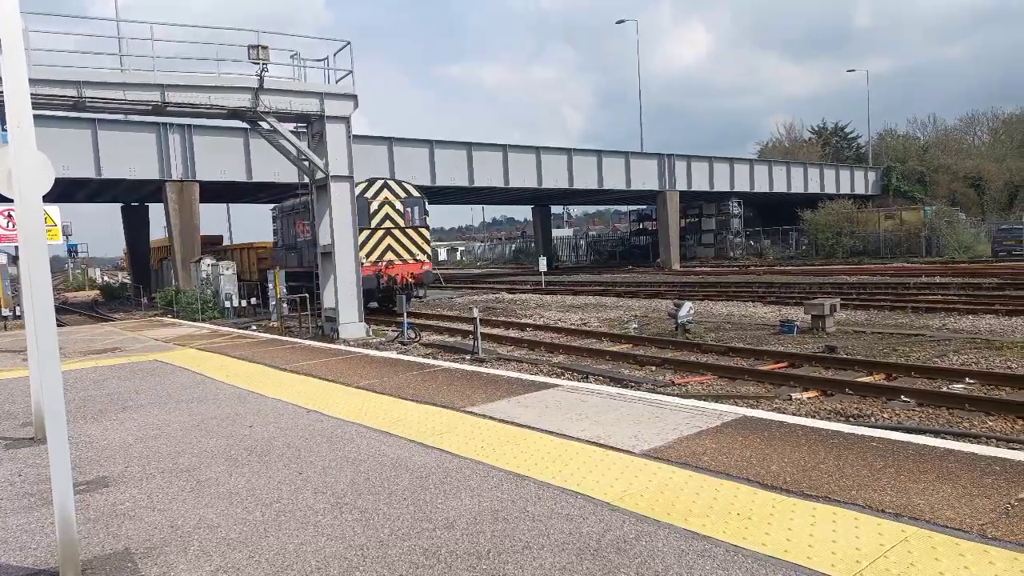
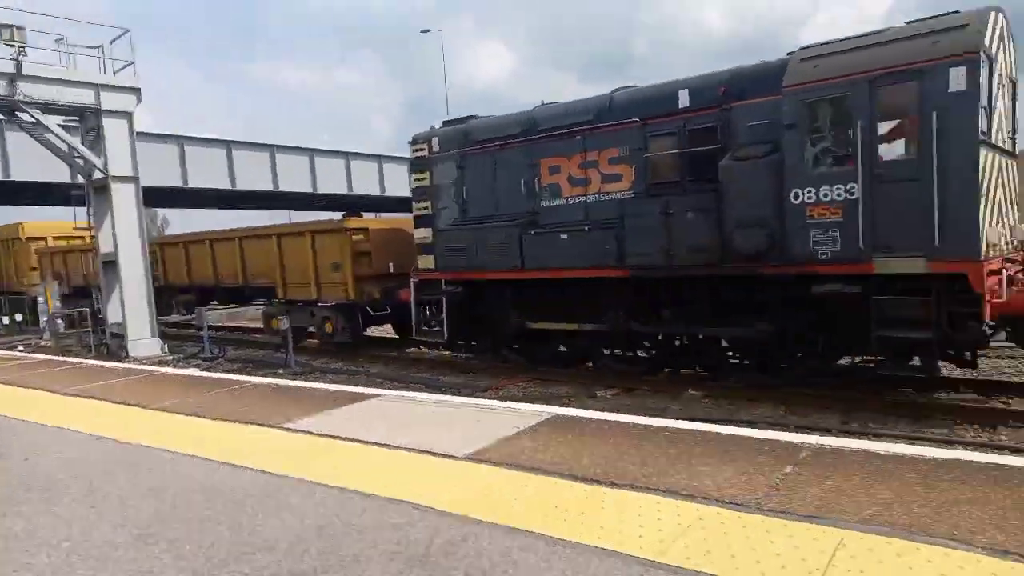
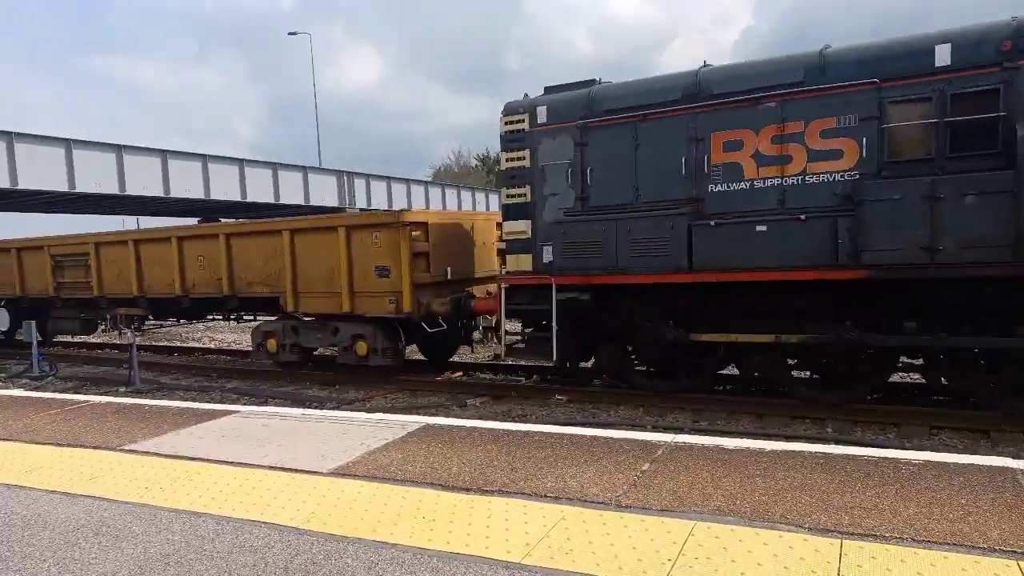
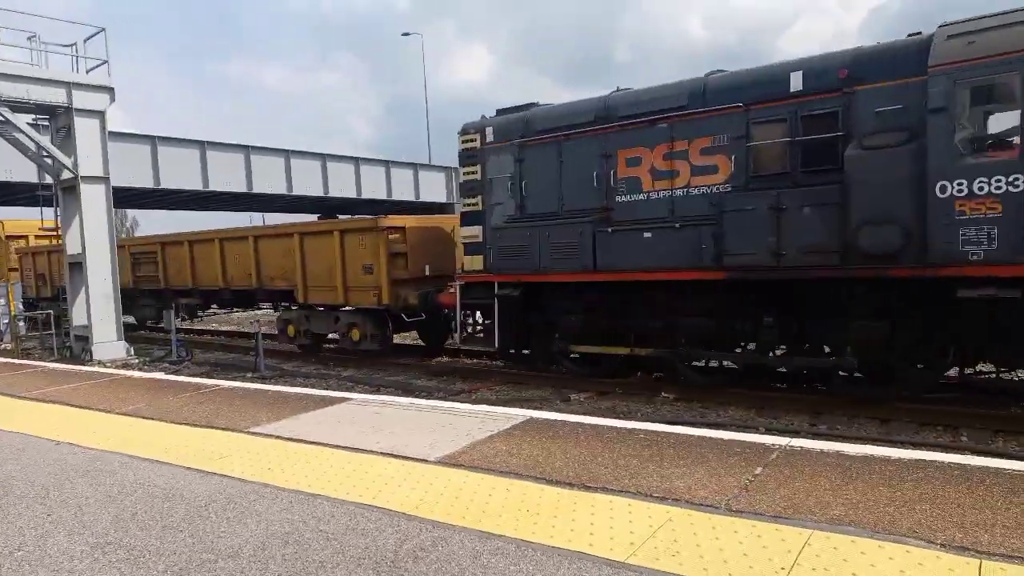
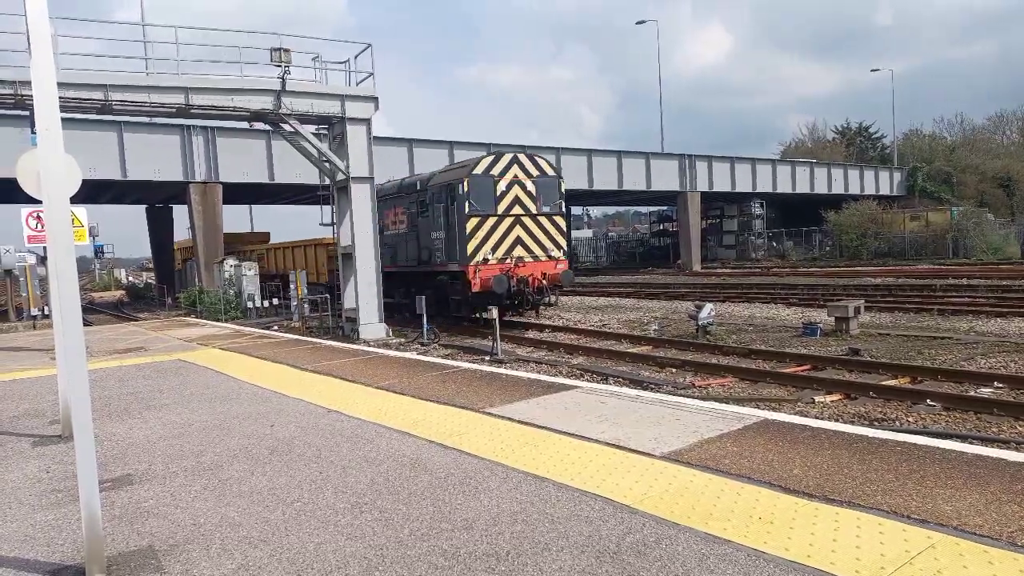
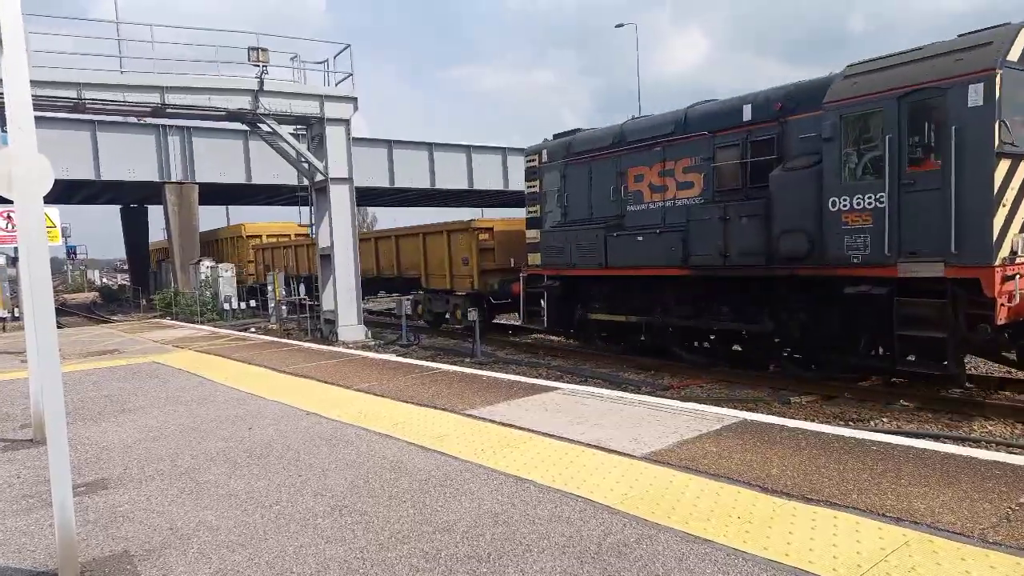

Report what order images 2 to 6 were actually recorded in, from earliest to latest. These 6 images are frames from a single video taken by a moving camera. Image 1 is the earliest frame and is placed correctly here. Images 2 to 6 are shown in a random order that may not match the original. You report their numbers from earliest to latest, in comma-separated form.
5, 6, 2, 4, 3
